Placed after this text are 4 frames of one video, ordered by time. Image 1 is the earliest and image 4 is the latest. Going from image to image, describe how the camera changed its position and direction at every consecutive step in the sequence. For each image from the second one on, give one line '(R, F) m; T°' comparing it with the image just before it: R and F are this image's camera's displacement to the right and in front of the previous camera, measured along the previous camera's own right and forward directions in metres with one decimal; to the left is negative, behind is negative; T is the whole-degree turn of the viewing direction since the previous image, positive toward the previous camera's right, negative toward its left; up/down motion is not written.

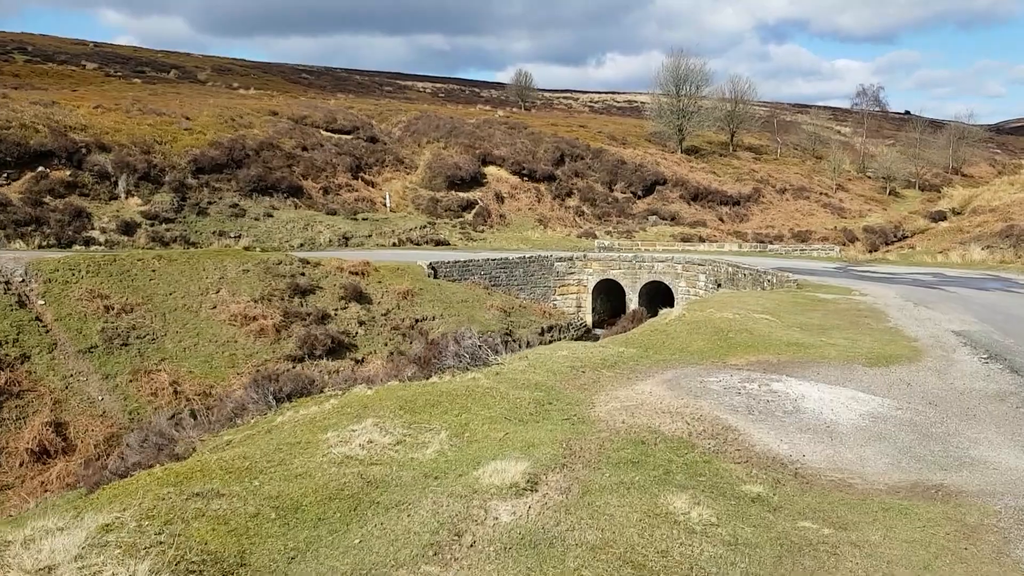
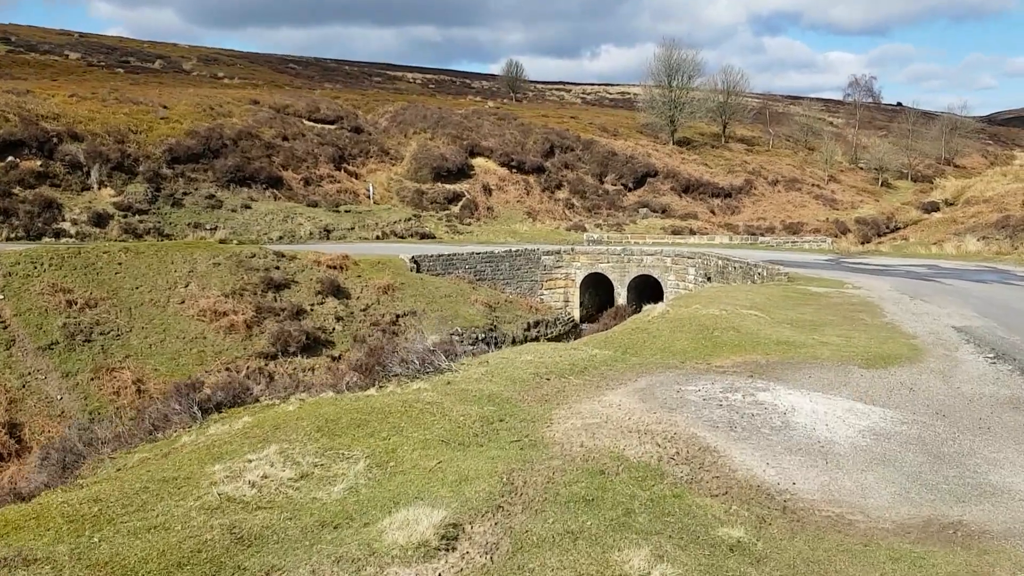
(+0.2, +0.8) m; 0°
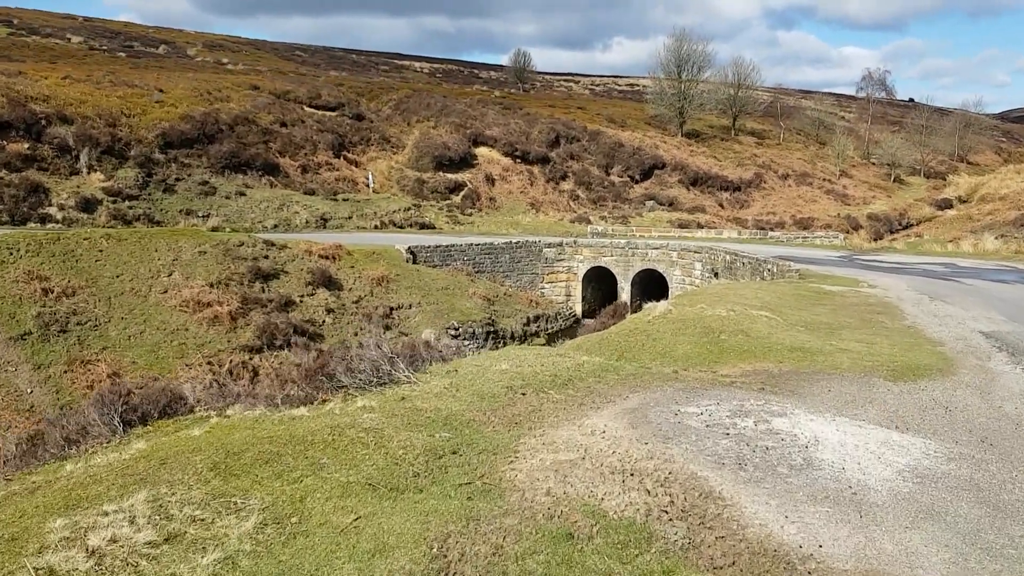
(+0.2, +0.9) m; 0°
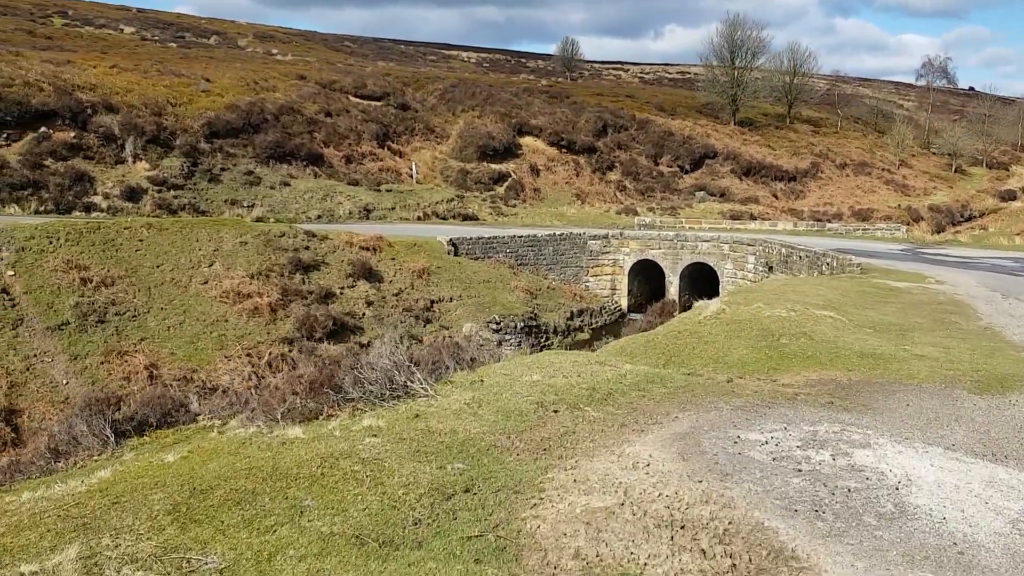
(+0.1, +0.6) m; -3°
